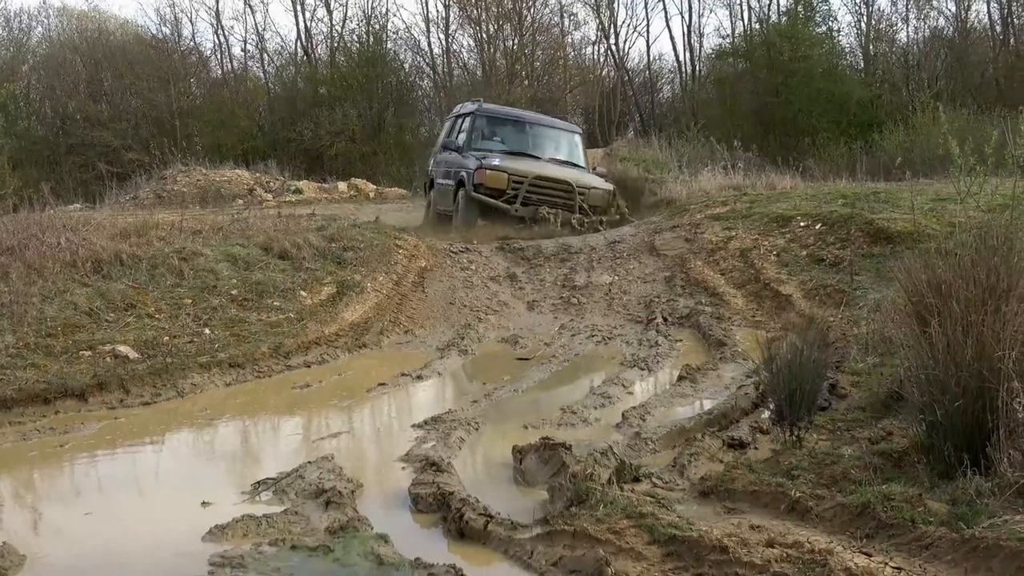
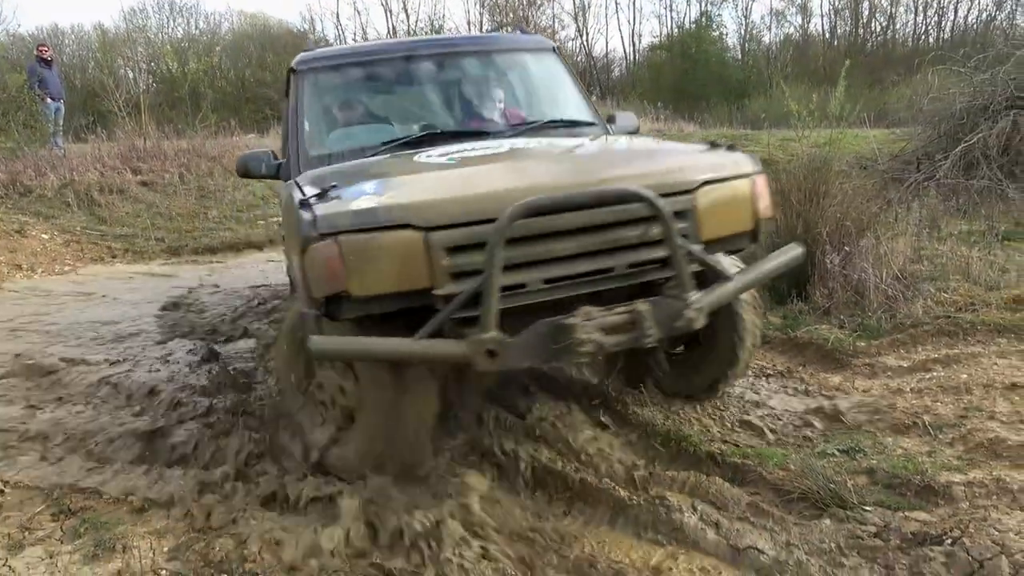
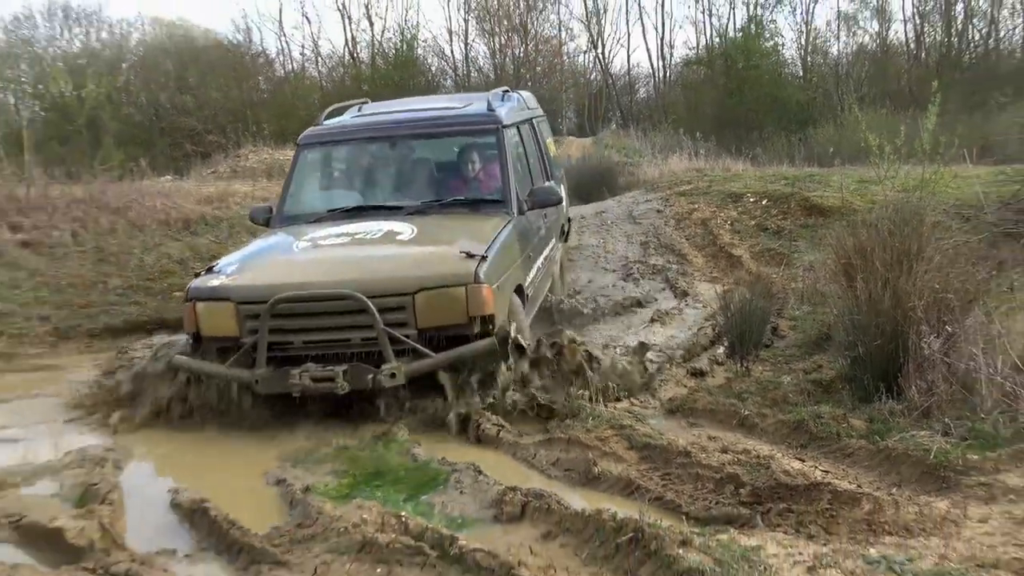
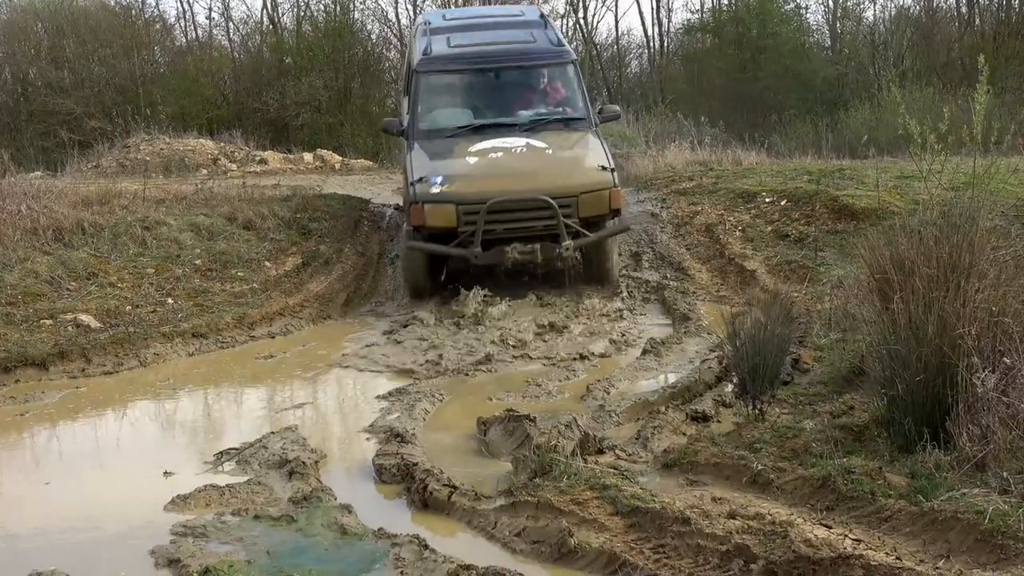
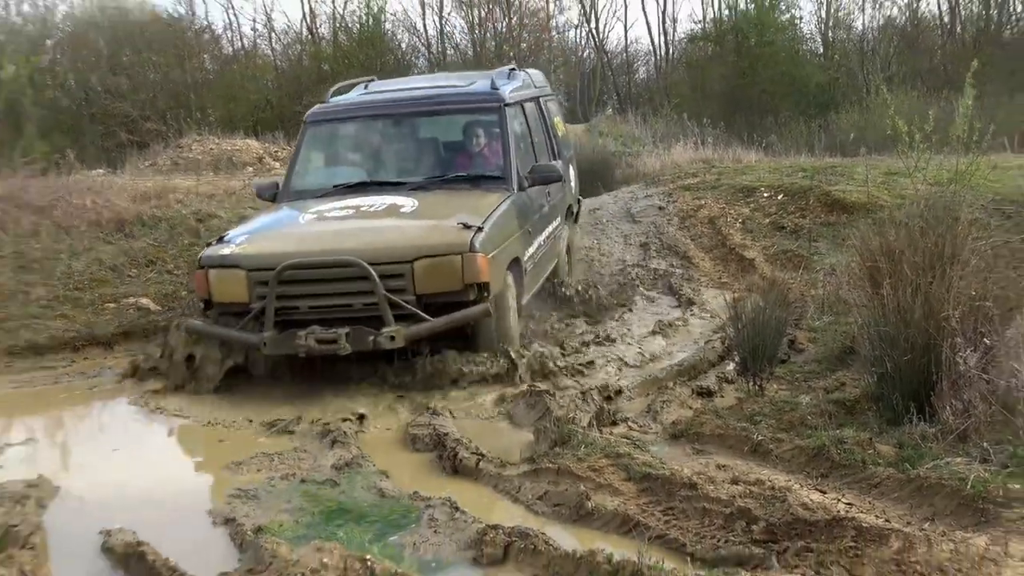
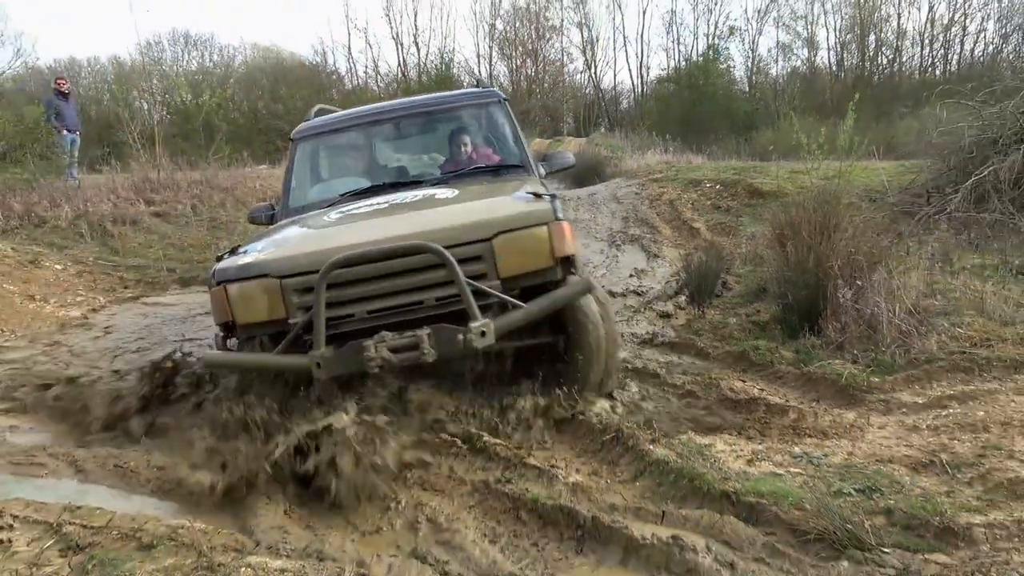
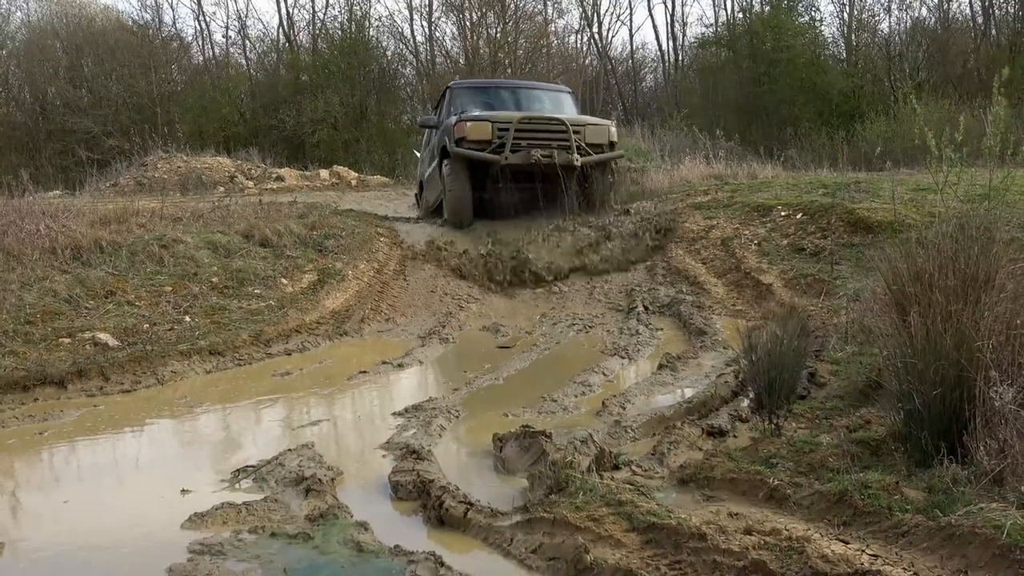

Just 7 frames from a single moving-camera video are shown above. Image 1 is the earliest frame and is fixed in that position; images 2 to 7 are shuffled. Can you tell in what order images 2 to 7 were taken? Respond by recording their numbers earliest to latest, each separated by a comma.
7, 4, 5, 3, 6, 2
